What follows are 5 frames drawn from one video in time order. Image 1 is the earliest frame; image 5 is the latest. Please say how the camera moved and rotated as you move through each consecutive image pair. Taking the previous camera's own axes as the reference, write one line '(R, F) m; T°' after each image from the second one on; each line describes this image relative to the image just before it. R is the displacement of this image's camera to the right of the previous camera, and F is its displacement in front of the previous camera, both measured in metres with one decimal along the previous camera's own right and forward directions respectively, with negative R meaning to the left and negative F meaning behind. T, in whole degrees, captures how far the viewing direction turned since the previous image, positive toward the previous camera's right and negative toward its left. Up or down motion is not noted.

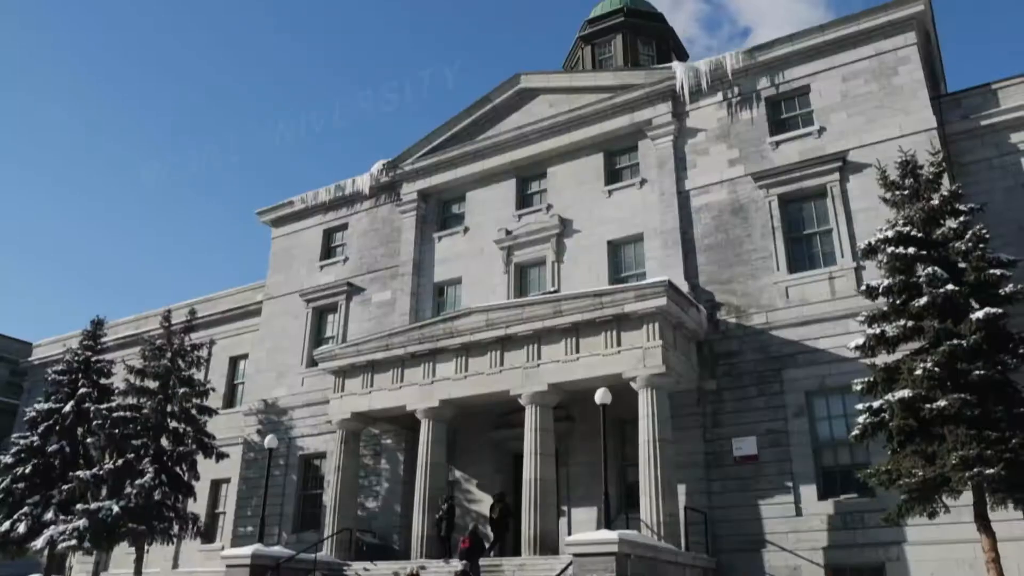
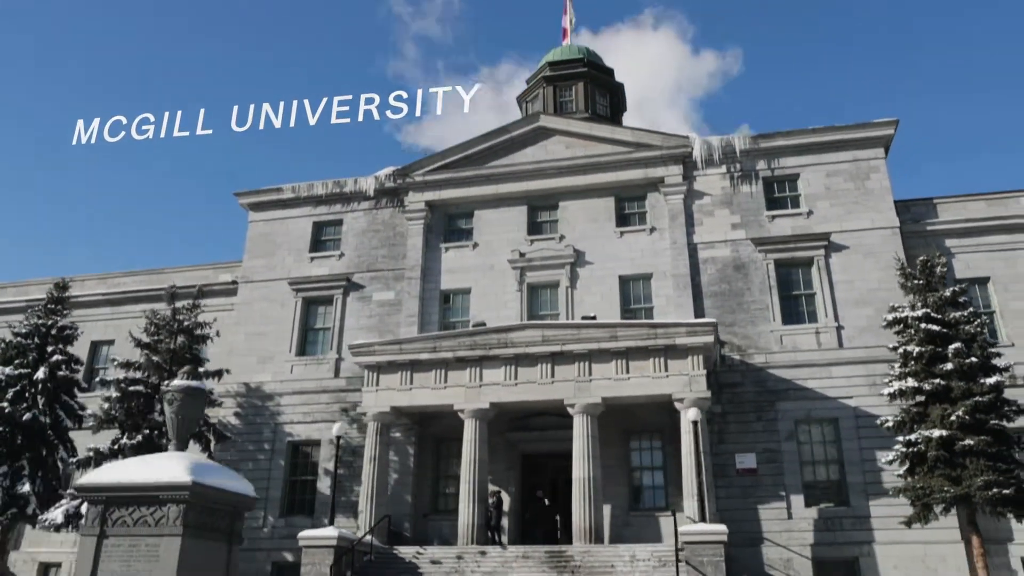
(-8.2, -1.4) m; +17°
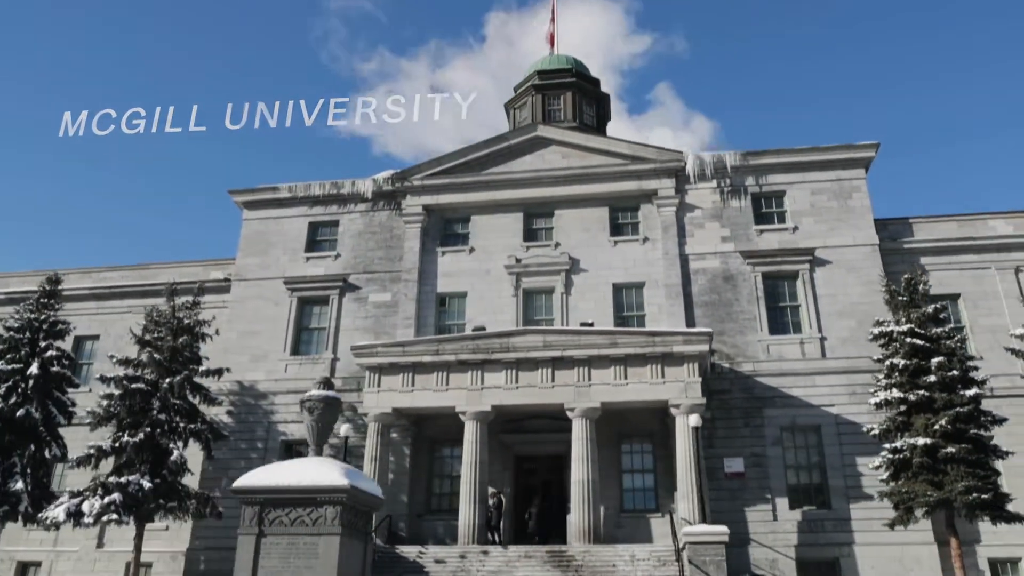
(-1.5, -0.6) m; +3°
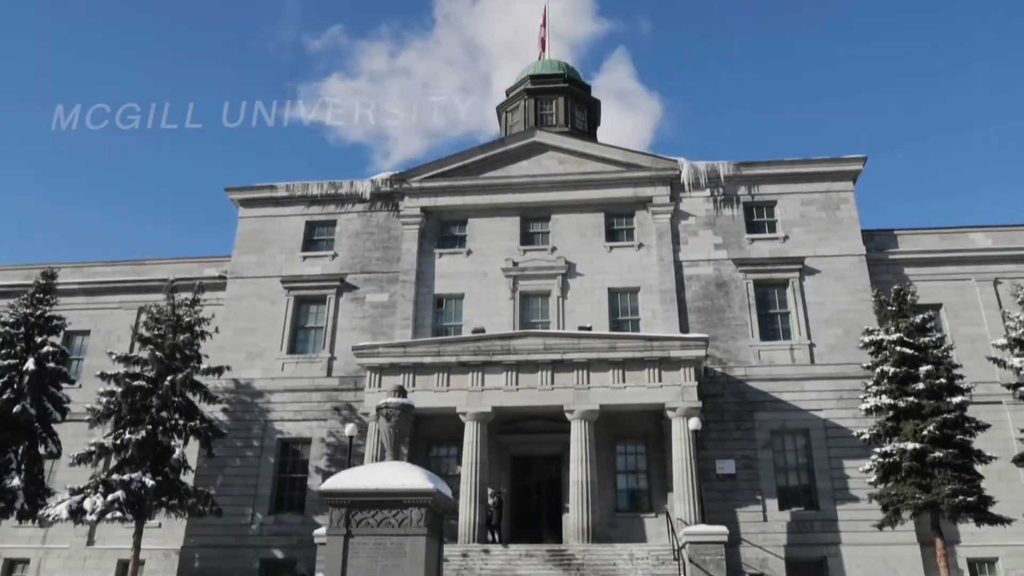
(-1.0, -0.4) m; +2°
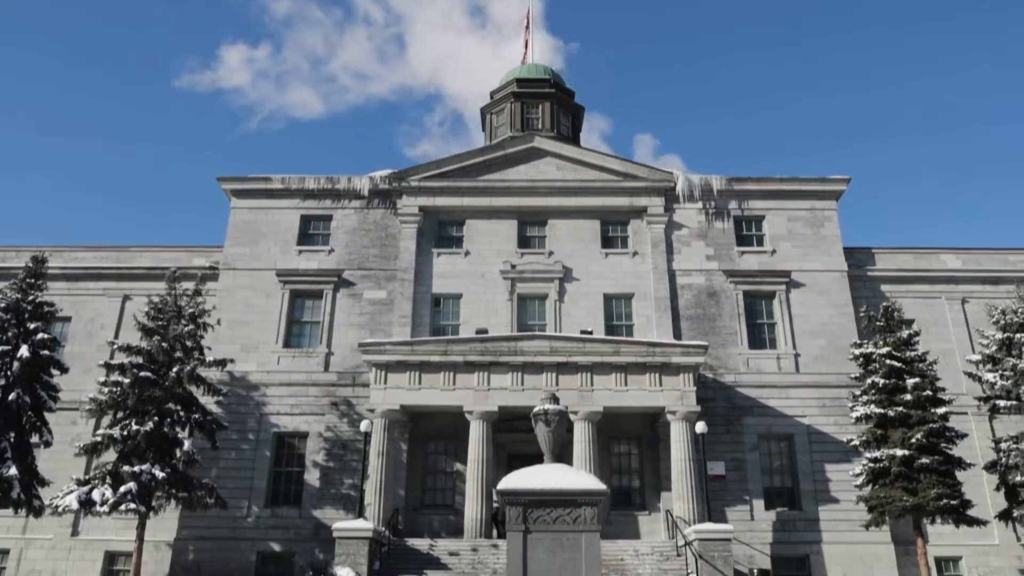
(-2.4, -0.5) m; +5°
